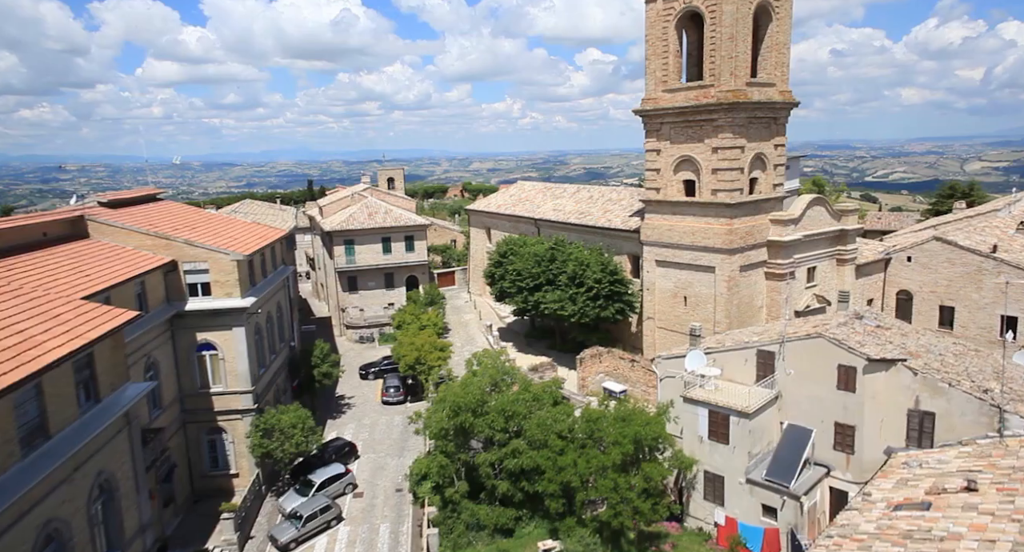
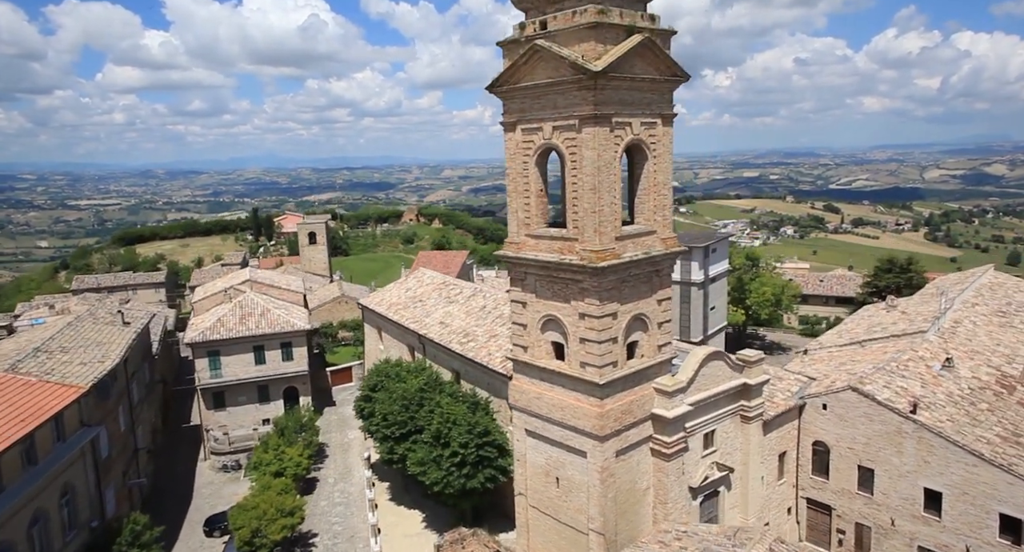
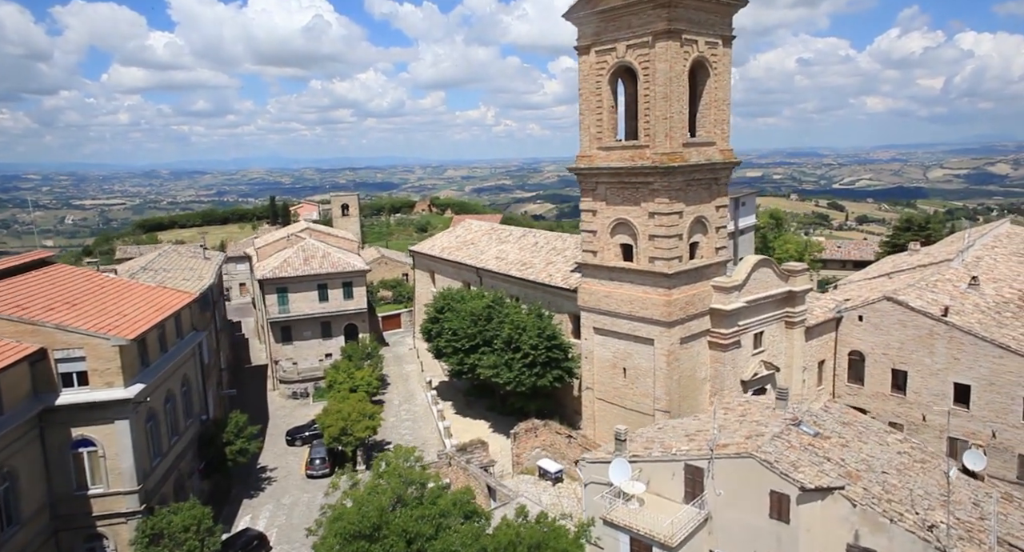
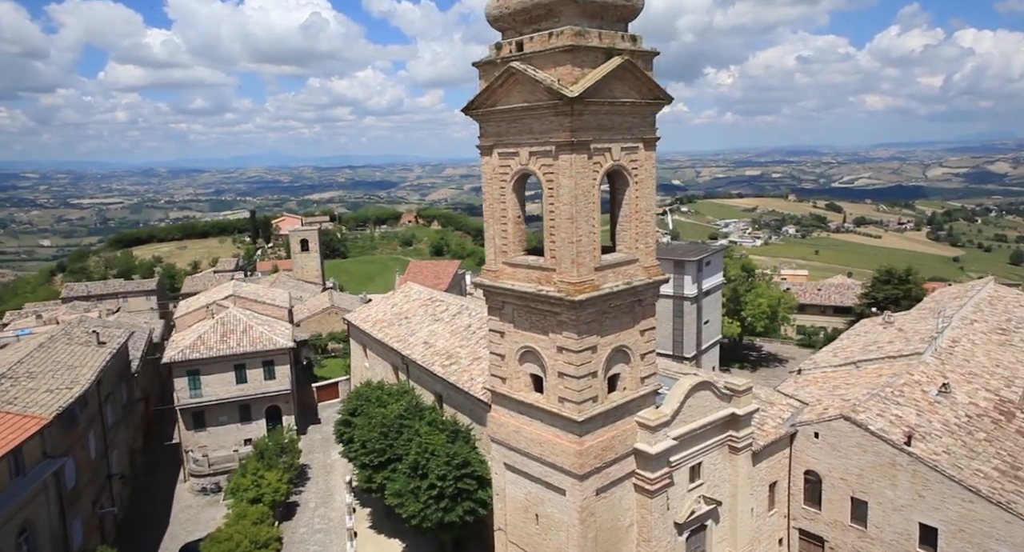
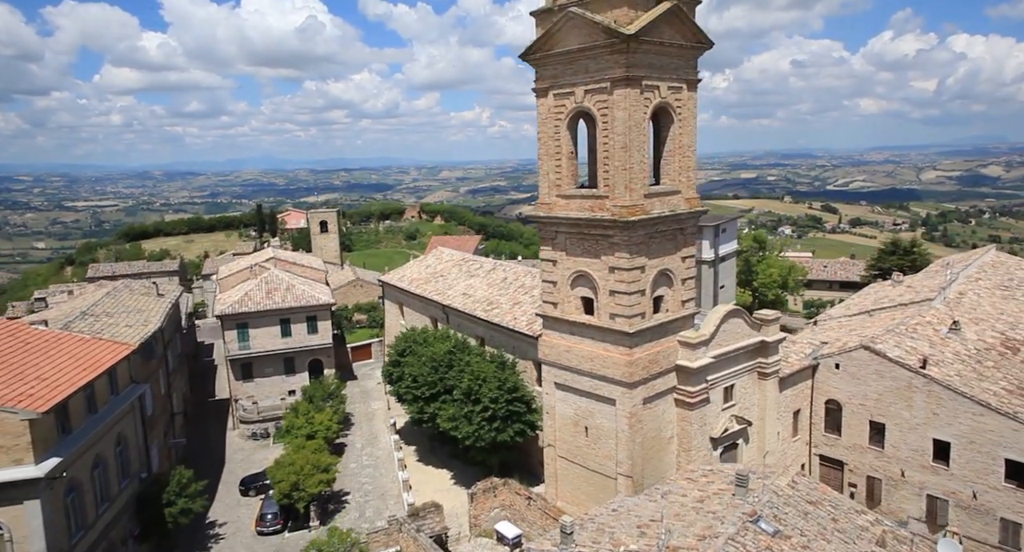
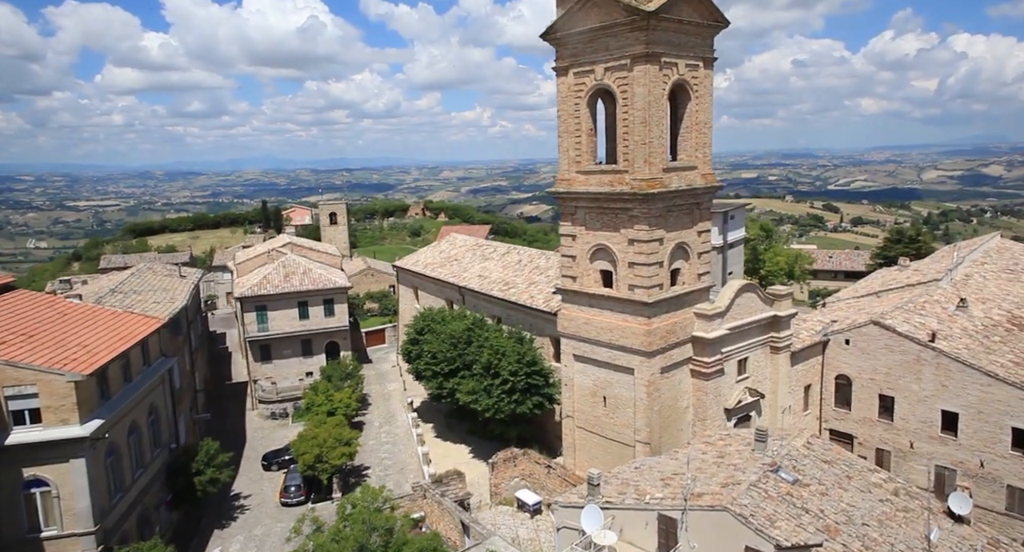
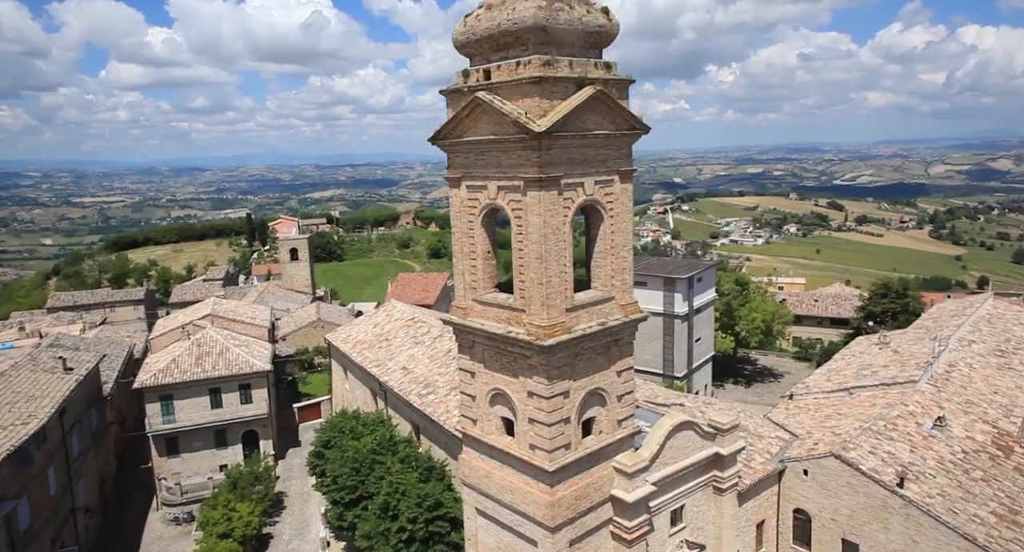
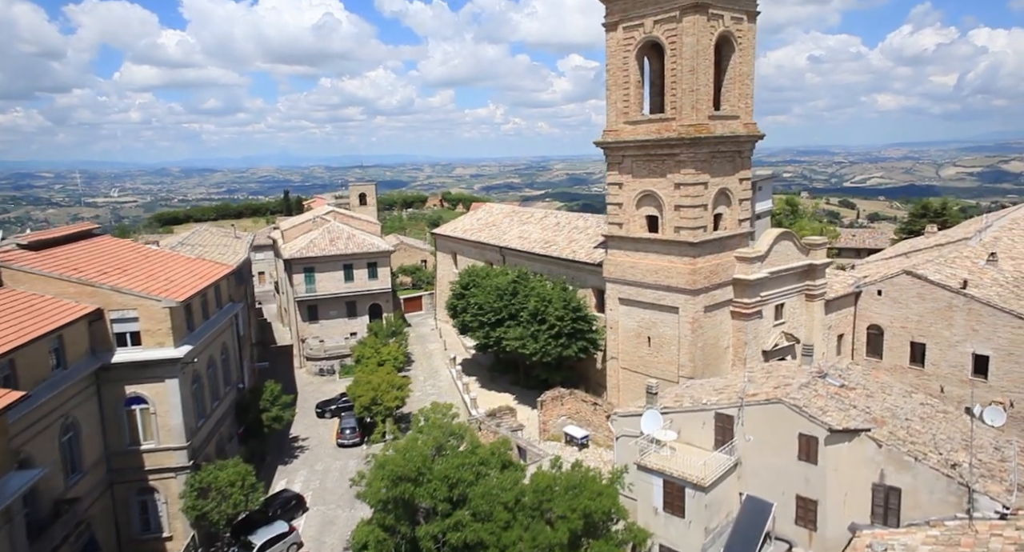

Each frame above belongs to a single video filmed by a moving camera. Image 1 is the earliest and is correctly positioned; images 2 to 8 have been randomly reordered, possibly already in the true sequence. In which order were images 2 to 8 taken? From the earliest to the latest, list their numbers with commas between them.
8, 3, 6, 5, 2, 4, 7
